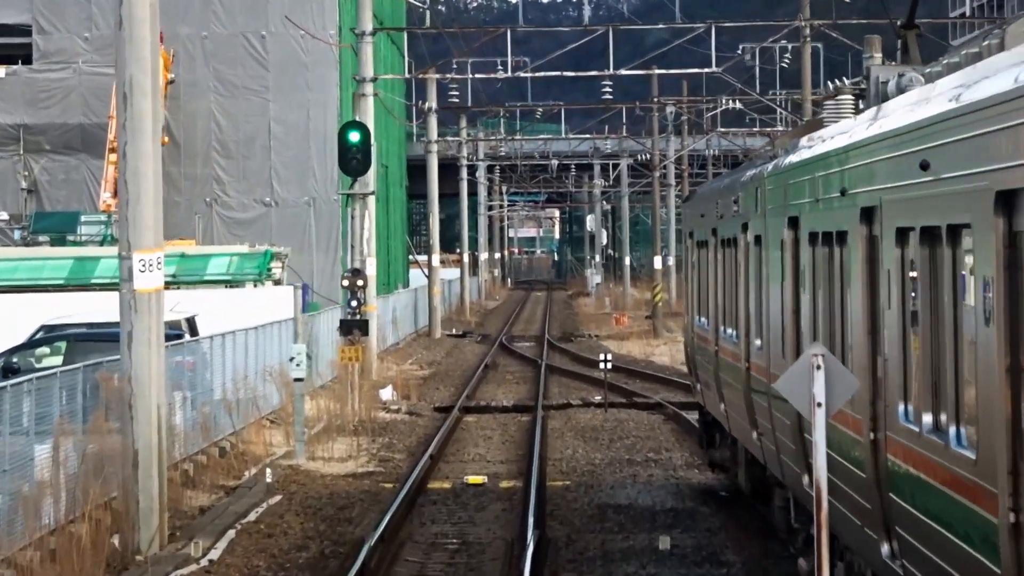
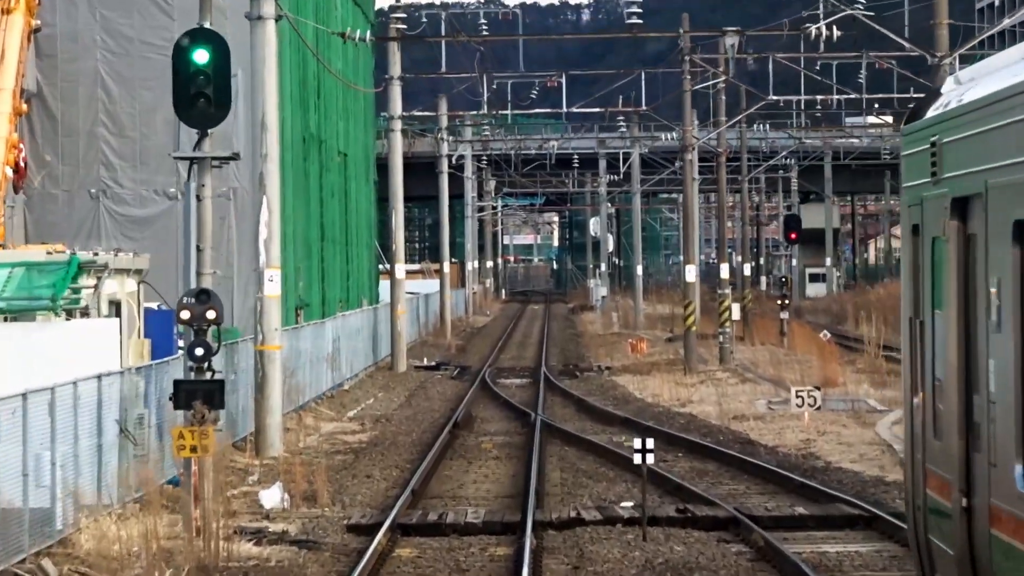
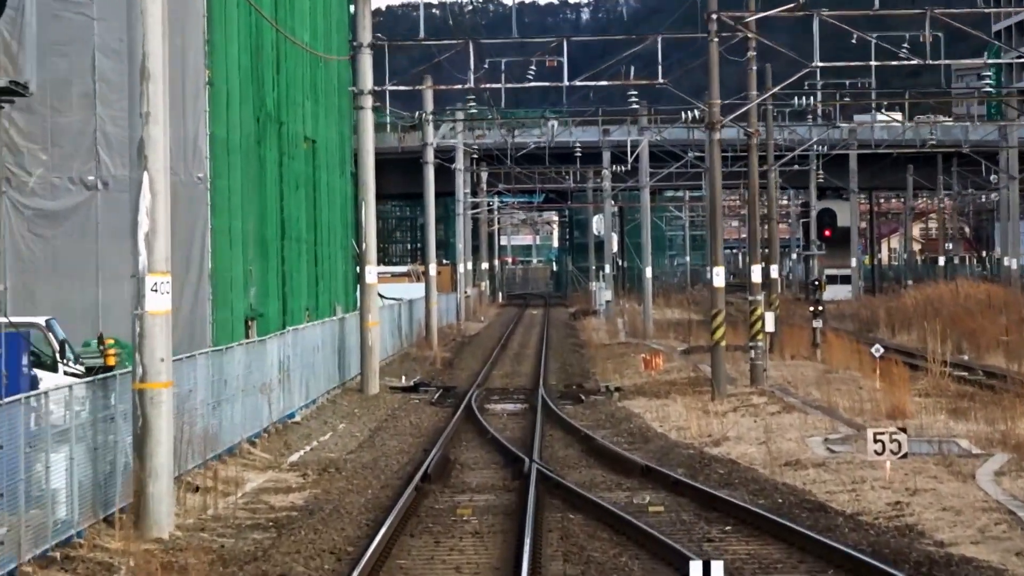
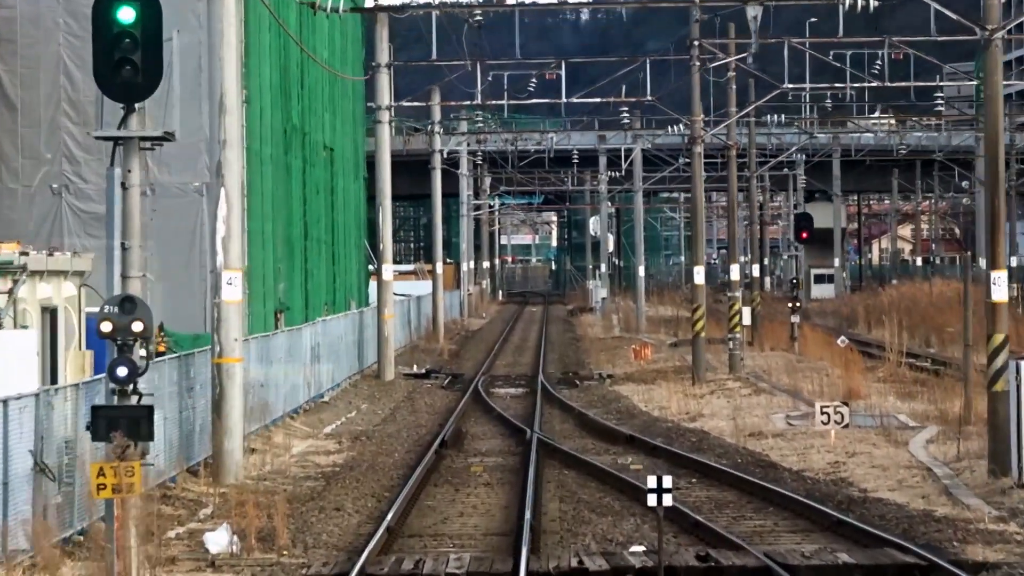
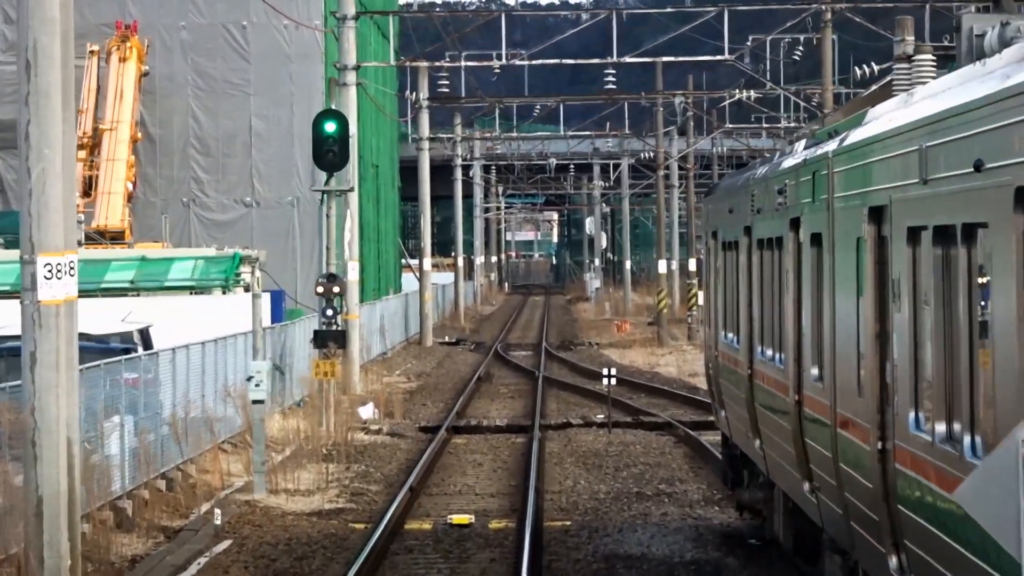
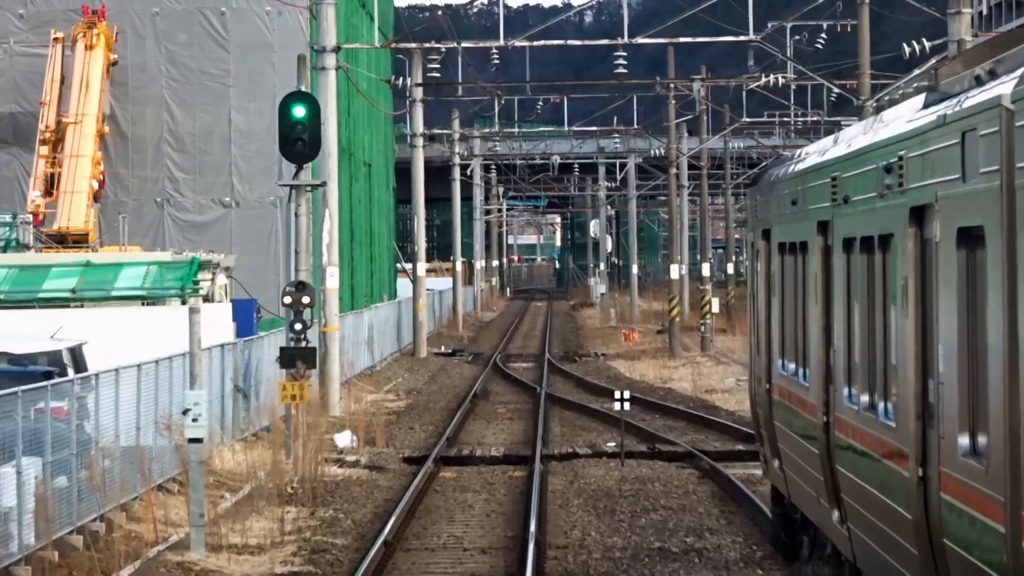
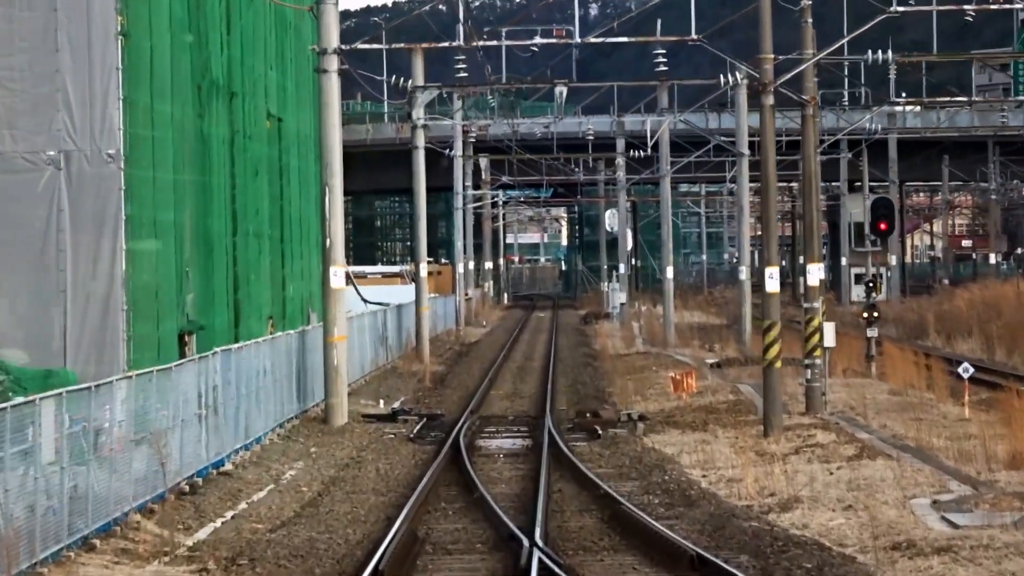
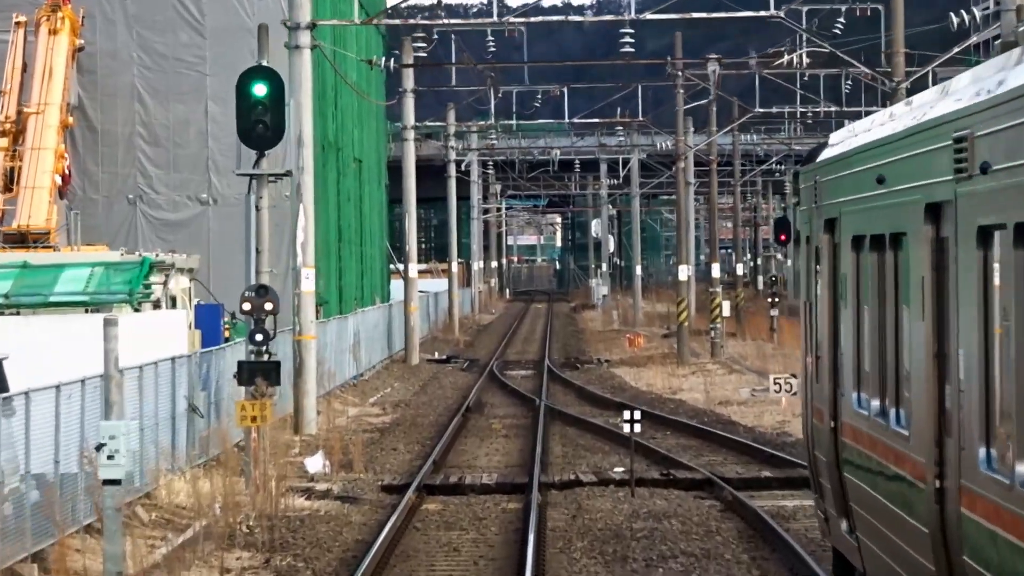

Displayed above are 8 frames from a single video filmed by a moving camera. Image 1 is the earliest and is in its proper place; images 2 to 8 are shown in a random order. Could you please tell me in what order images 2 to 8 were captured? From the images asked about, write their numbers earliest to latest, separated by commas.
5, 6, 8, 2, 4, 3, 7
